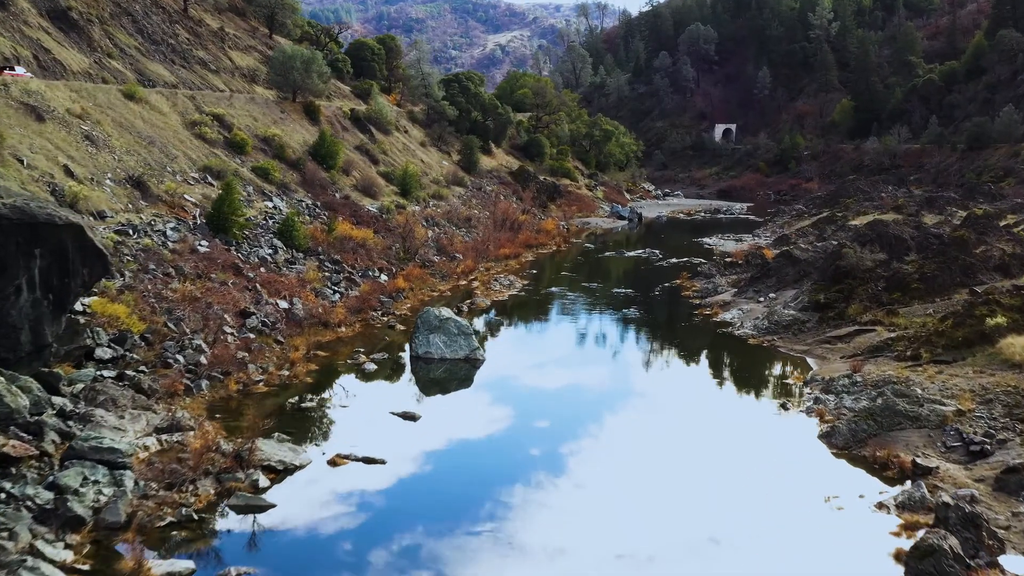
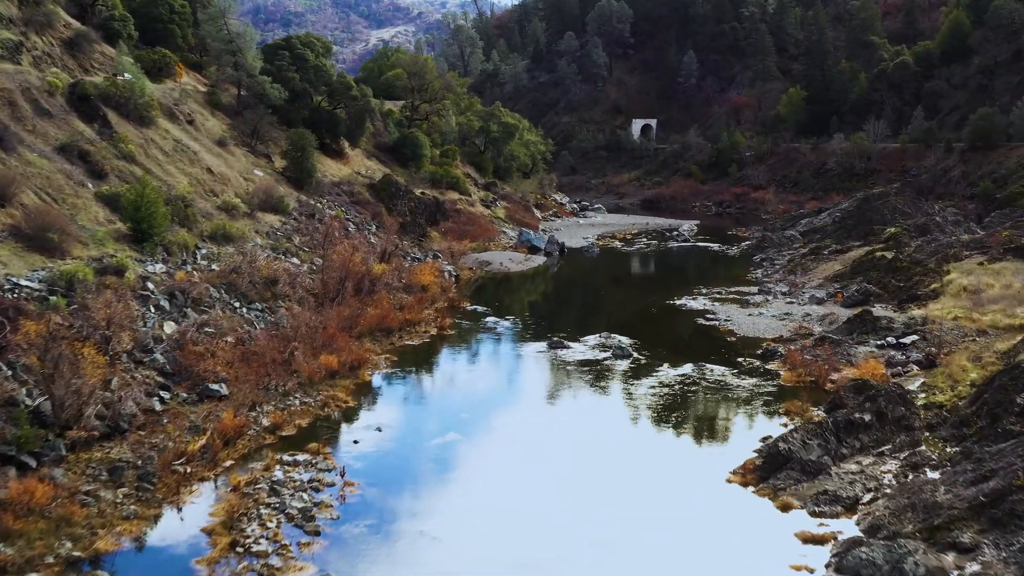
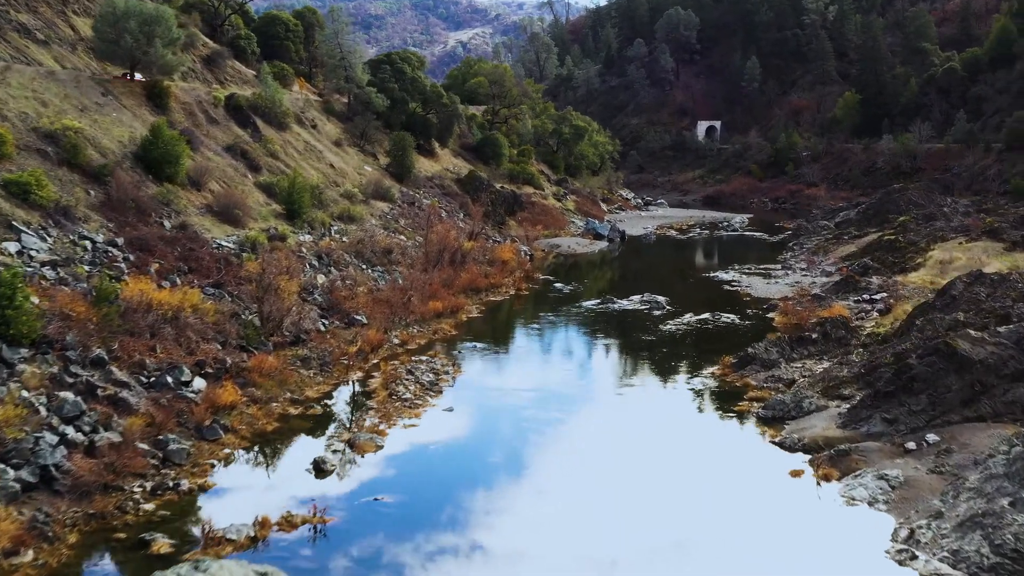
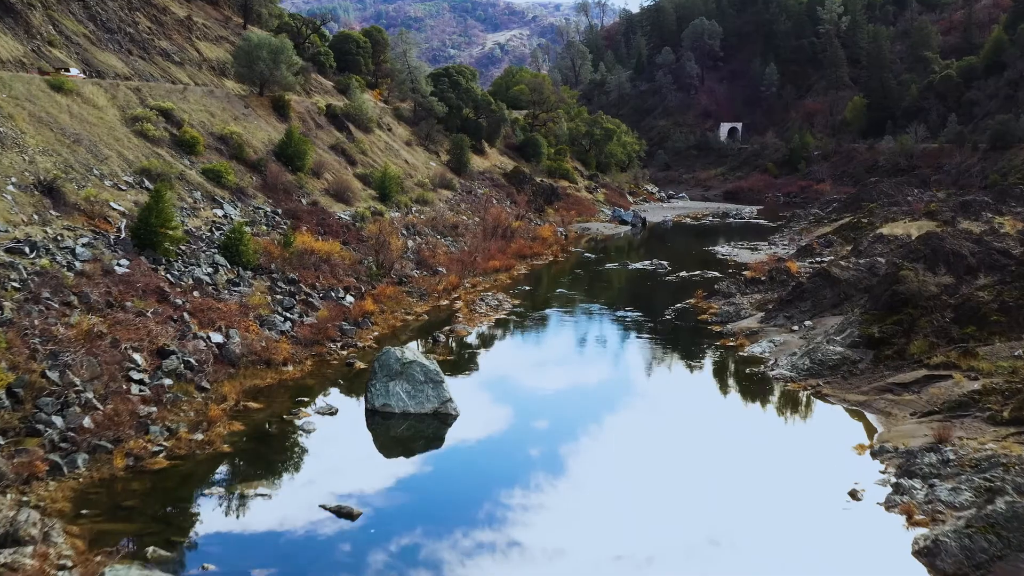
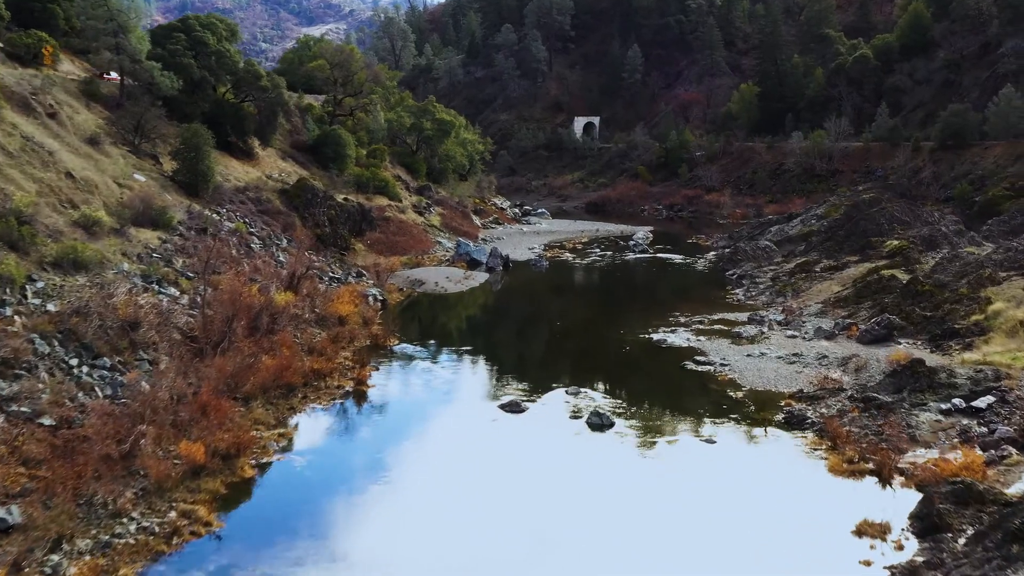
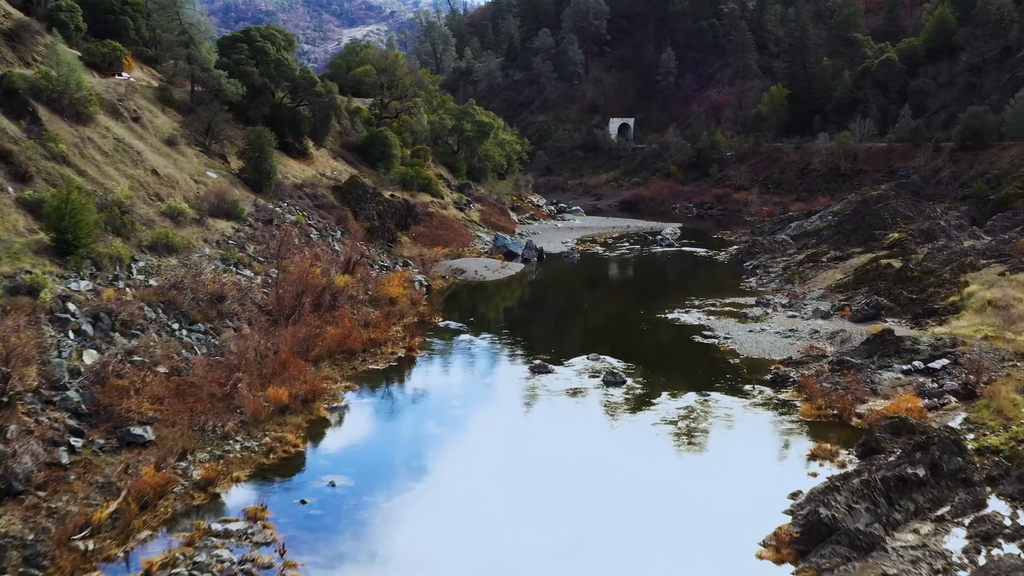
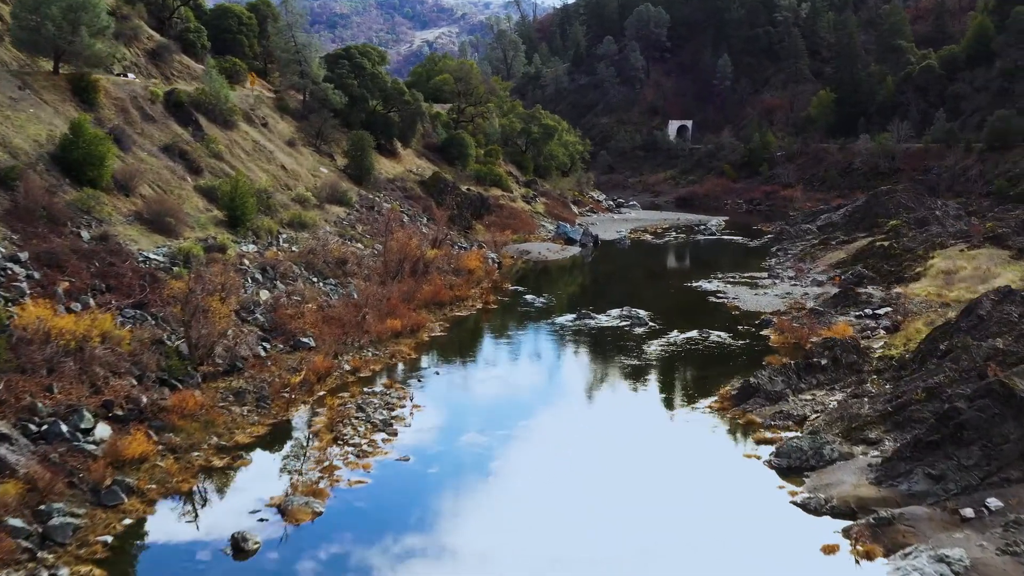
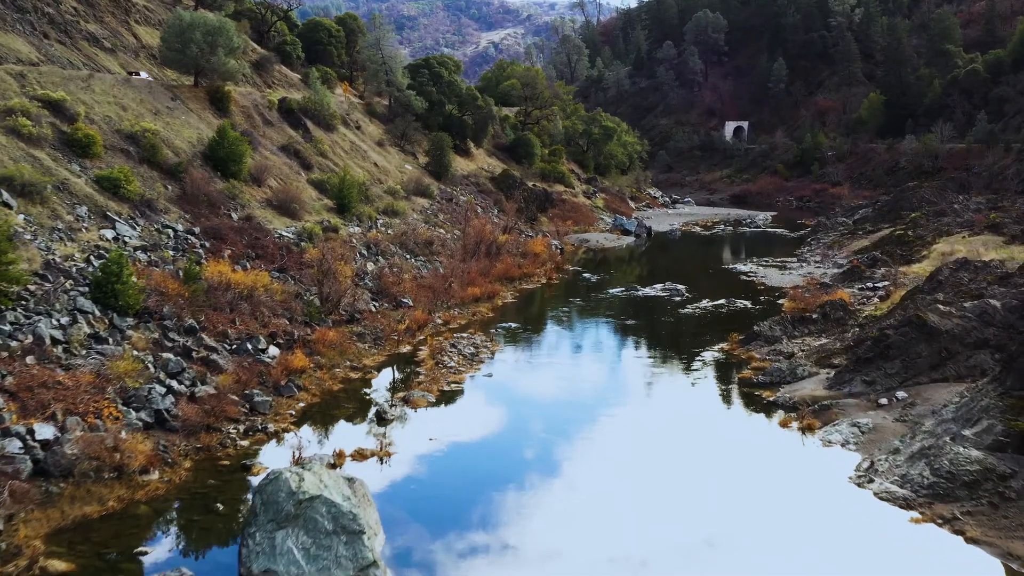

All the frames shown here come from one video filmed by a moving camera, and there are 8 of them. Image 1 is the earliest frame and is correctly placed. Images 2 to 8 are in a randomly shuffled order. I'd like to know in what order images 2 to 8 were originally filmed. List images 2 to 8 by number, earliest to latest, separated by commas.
4, 8, 3, 7, 2, 6, 5
